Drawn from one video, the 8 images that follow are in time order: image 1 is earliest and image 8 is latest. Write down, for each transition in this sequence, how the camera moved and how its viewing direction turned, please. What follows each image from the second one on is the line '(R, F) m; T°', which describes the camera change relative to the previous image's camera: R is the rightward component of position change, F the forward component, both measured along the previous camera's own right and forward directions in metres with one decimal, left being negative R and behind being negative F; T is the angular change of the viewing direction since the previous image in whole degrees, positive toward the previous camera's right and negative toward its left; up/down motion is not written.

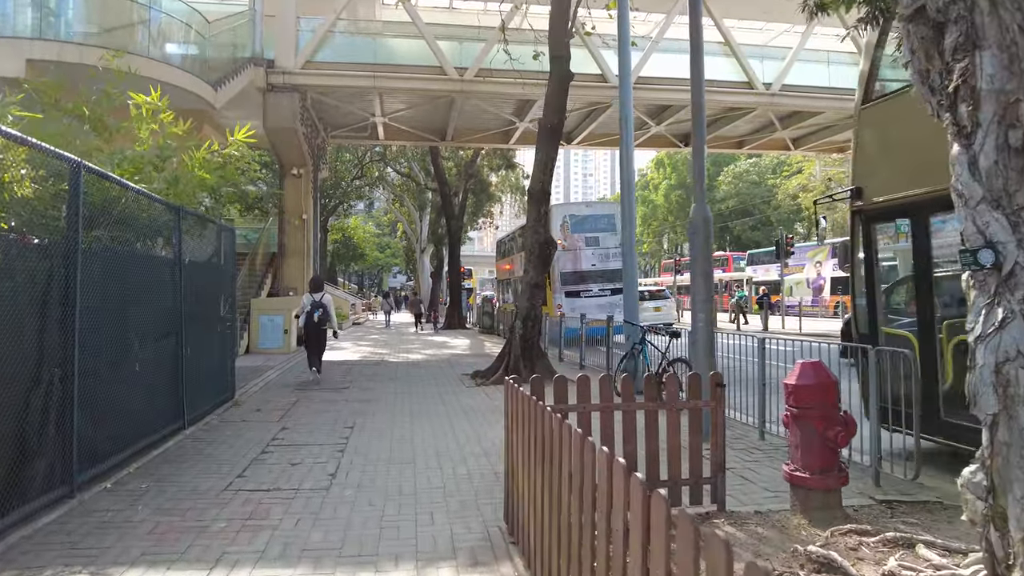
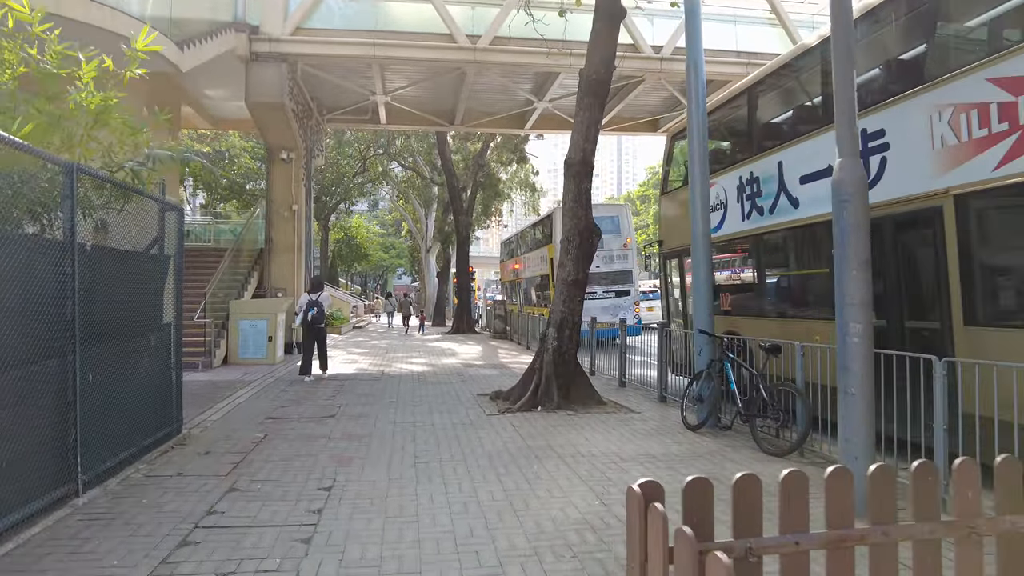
(-0.4, +2.4) m; 0°
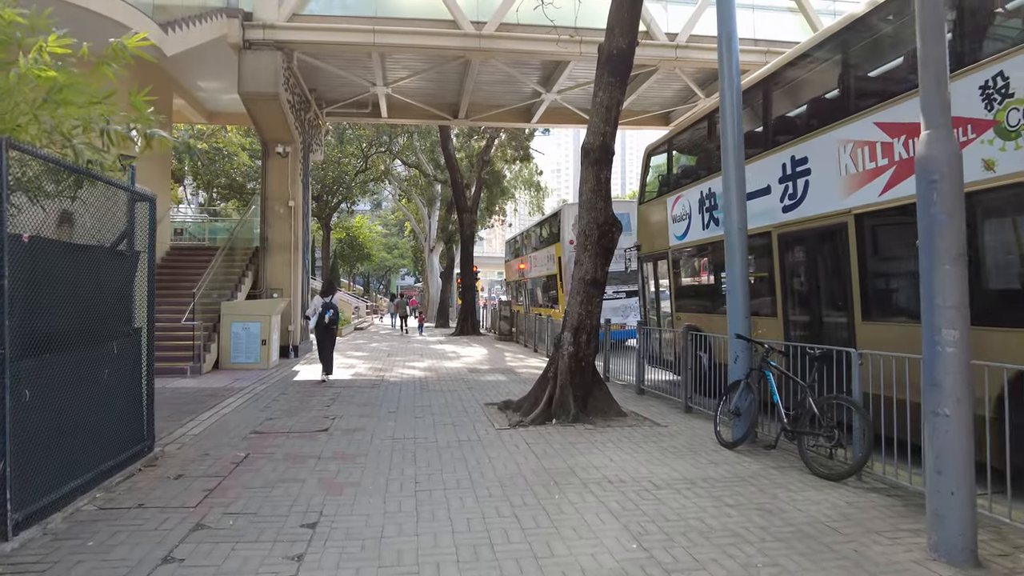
(-0.1, +0.8) m; 0°
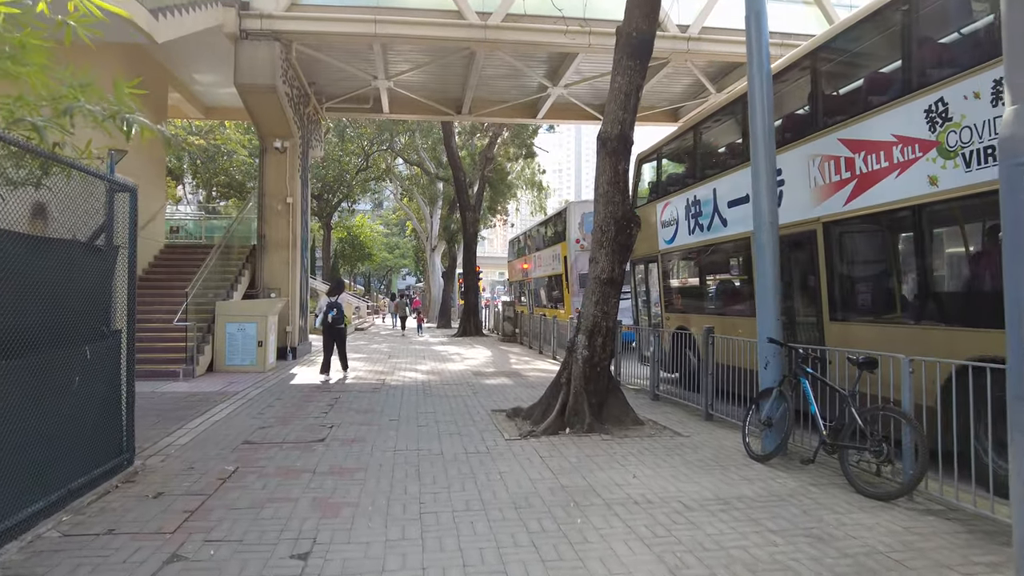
(-0.1, +0.5) m; 0°
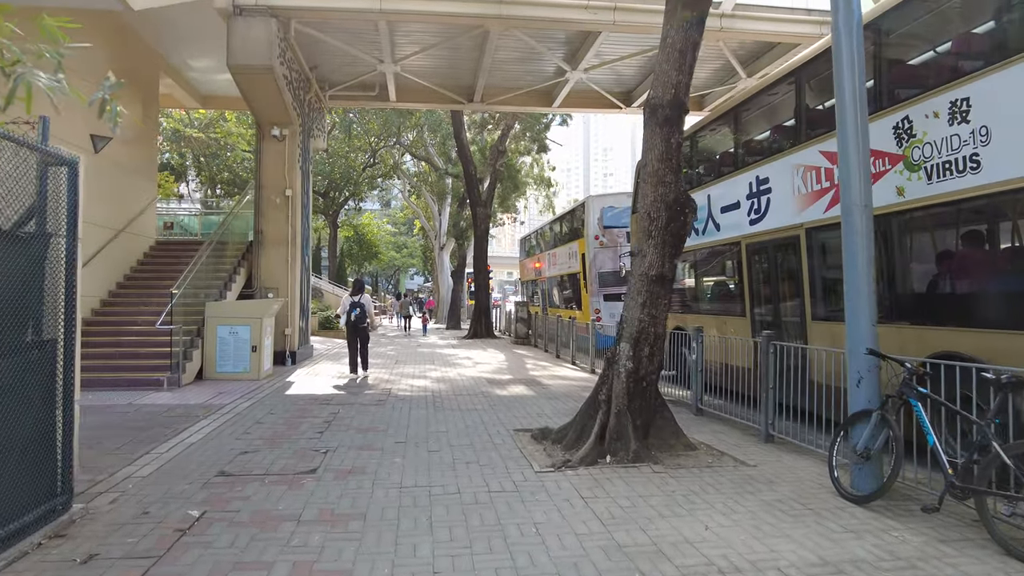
(-0.2, +1.2) m; -1°
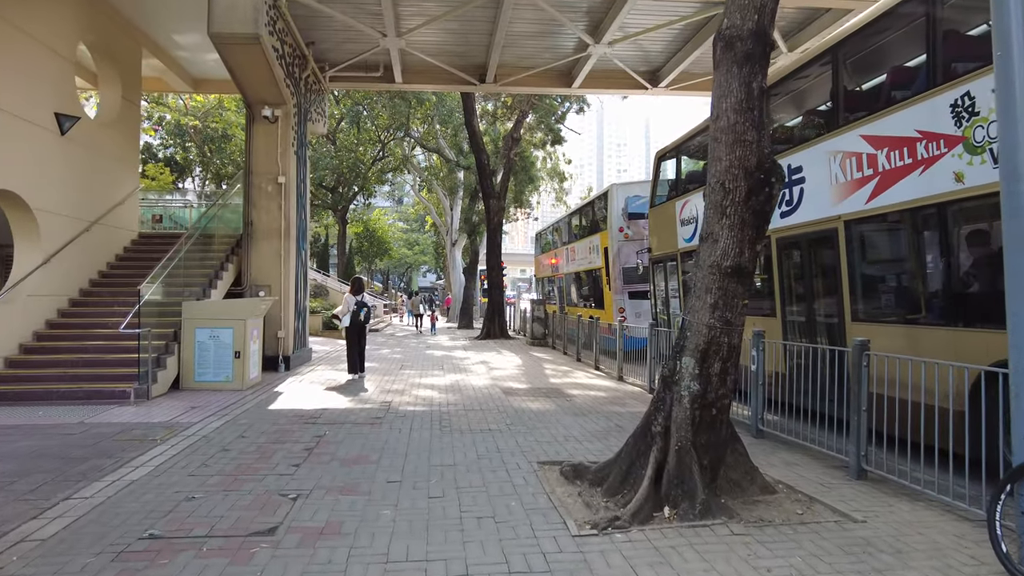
(-0.1, +1.5) m; -1°
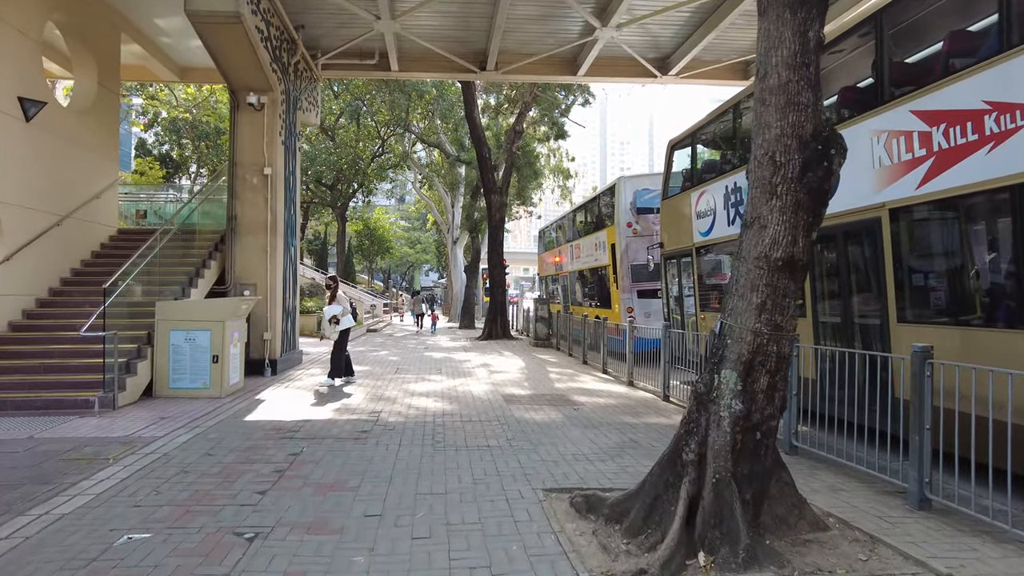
(0.0, +0.8) m; 0°
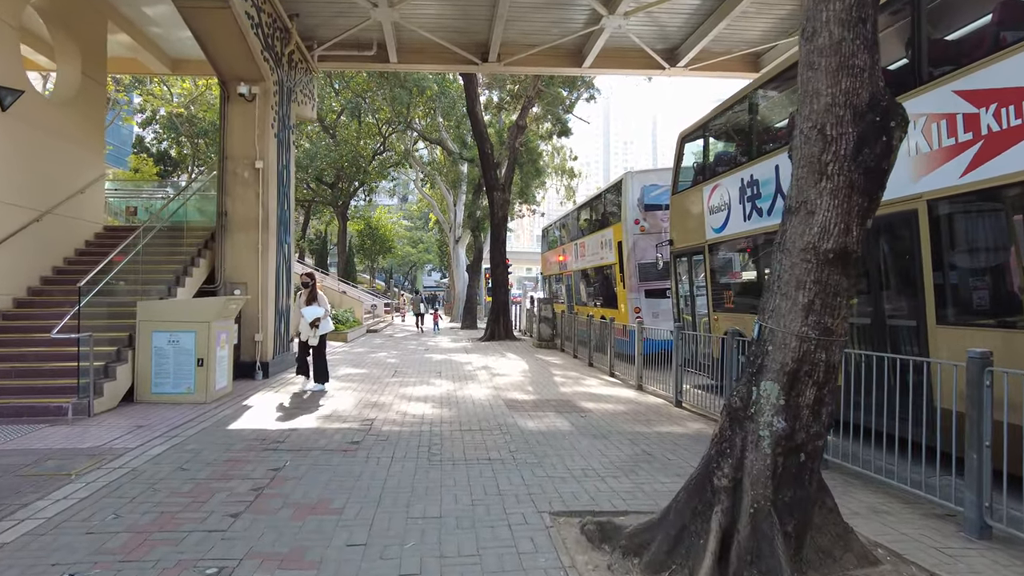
(0.0, +0.6) m; 0°
